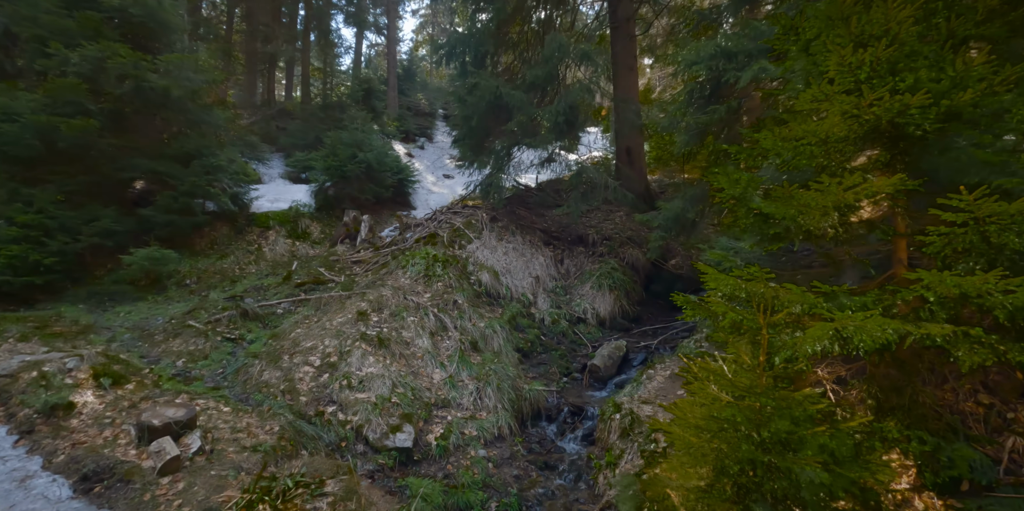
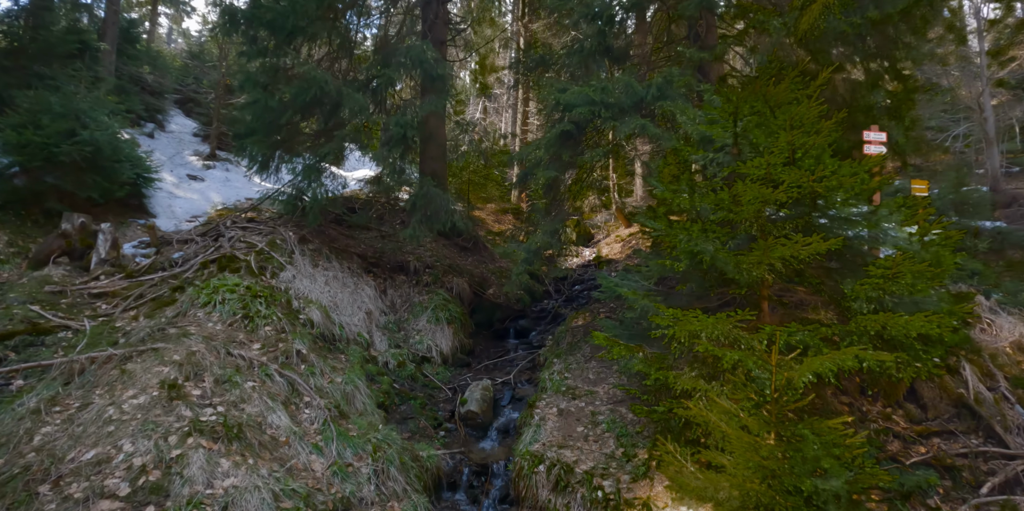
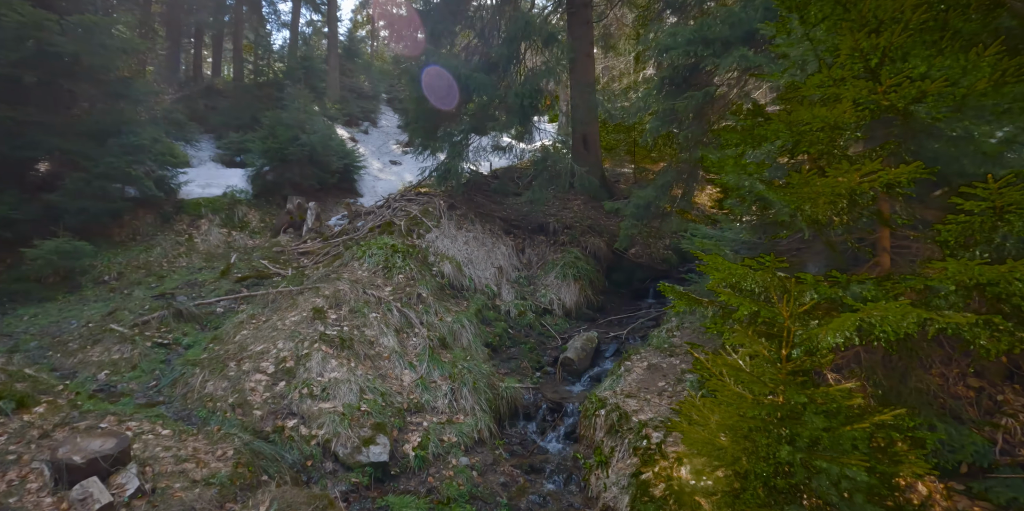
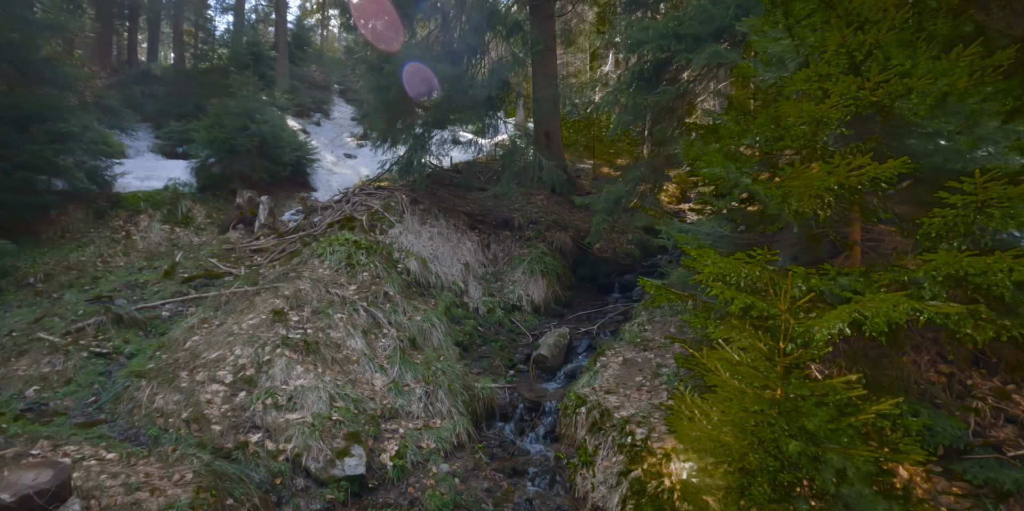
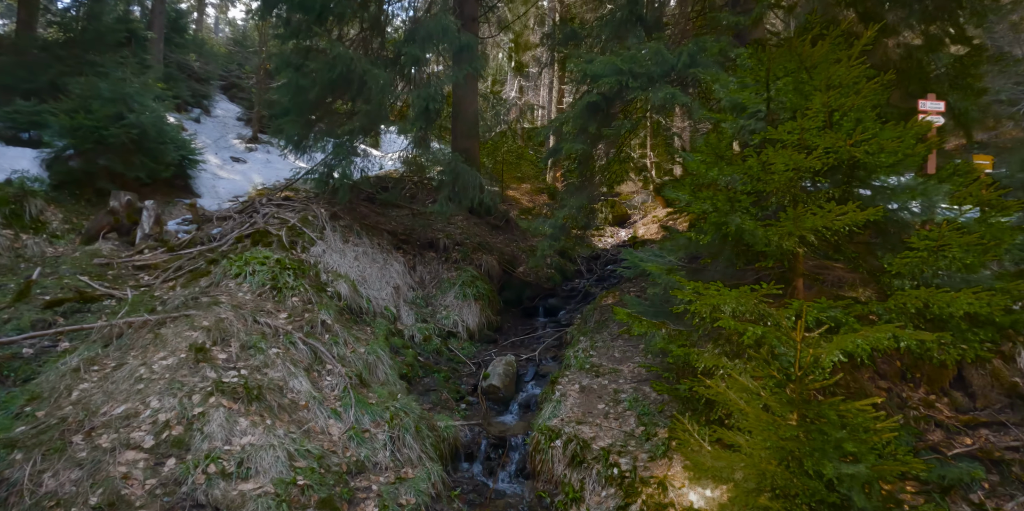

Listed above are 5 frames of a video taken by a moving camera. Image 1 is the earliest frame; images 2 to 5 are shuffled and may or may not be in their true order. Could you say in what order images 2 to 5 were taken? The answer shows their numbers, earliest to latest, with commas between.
3, 4, 5, 2
